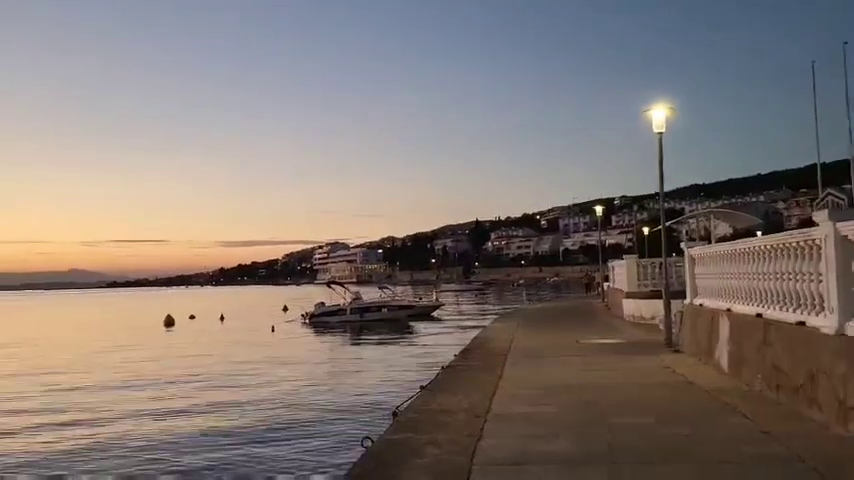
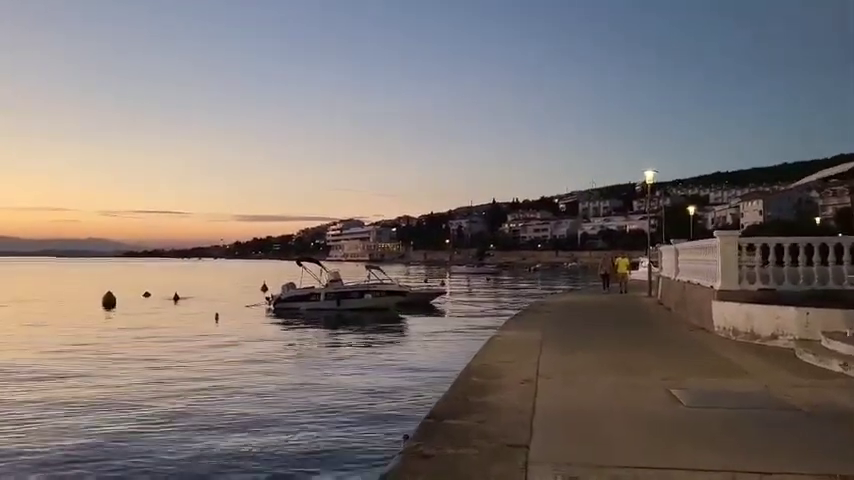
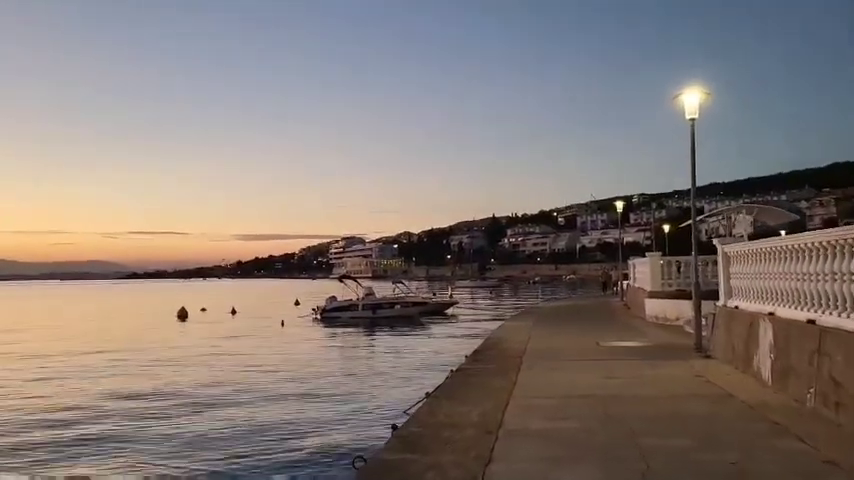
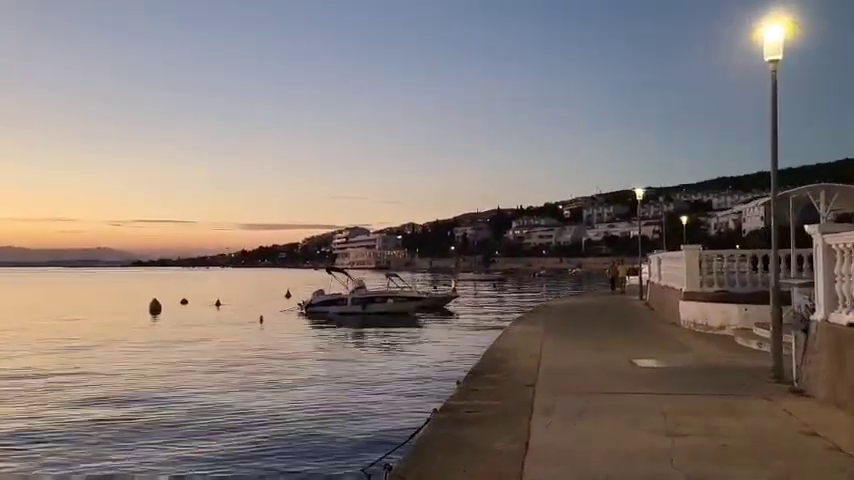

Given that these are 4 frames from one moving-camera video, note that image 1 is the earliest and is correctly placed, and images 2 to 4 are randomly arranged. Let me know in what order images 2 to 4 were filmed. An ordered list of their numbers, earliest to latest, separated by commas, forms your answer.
3, 4, 2
